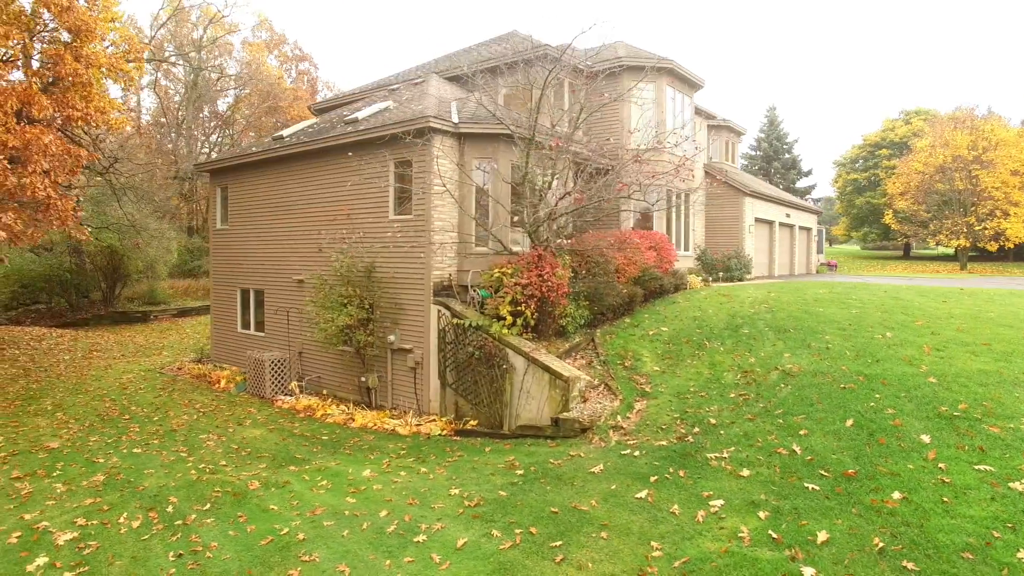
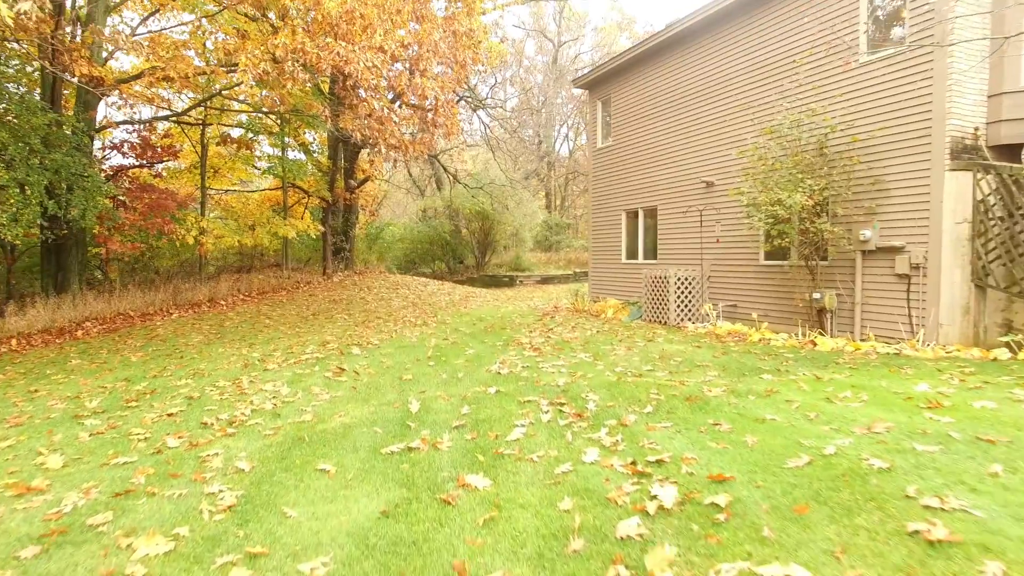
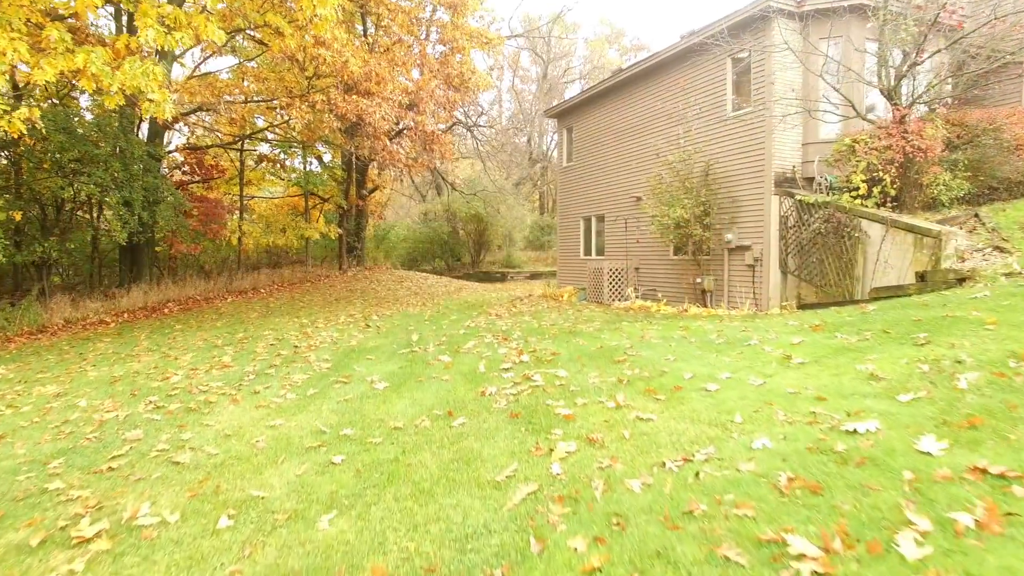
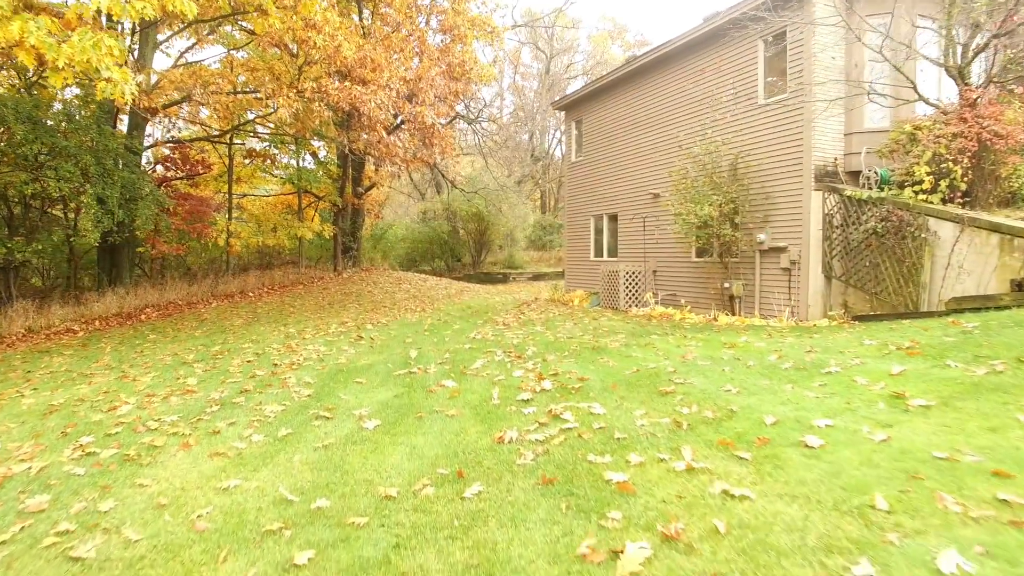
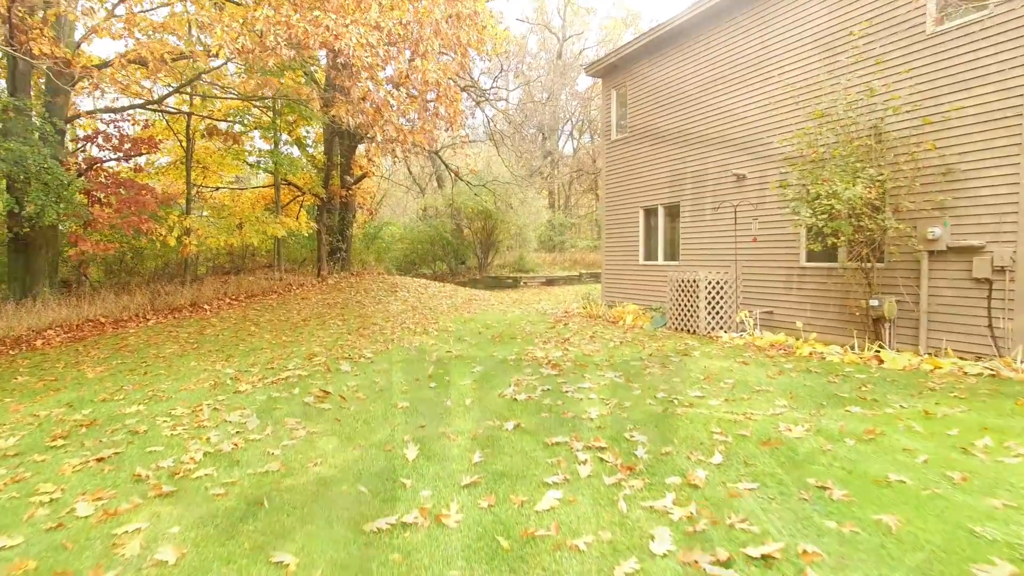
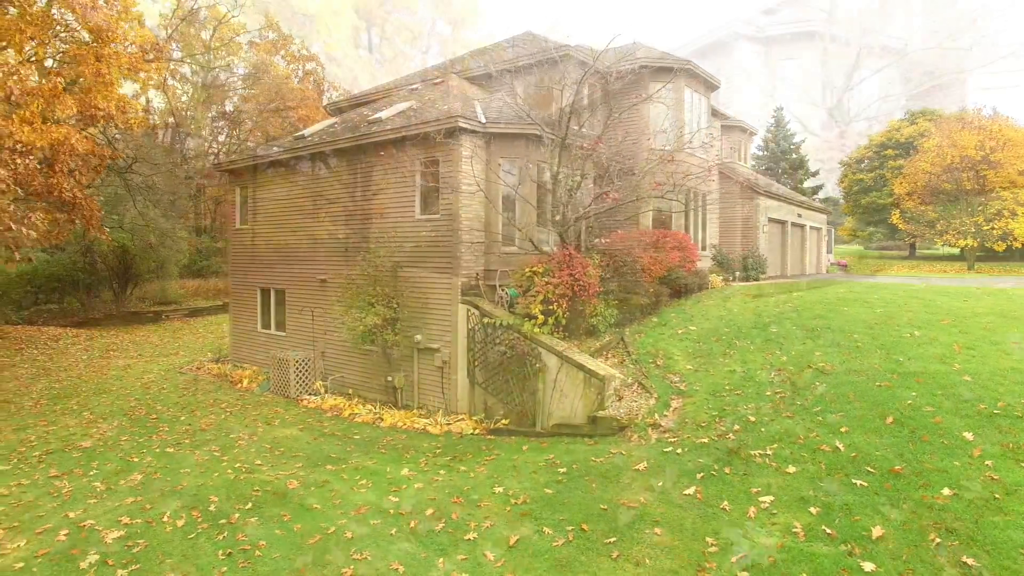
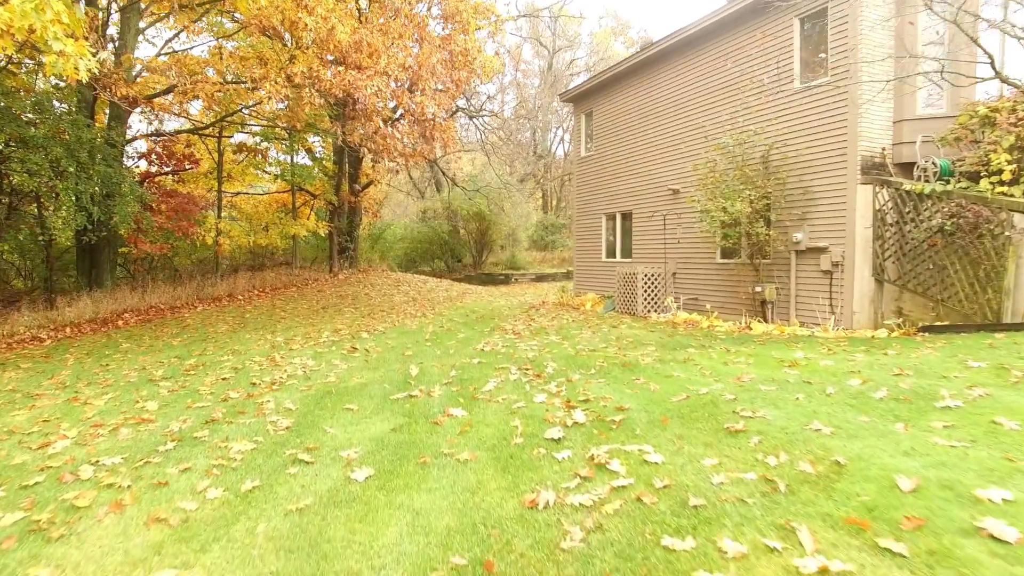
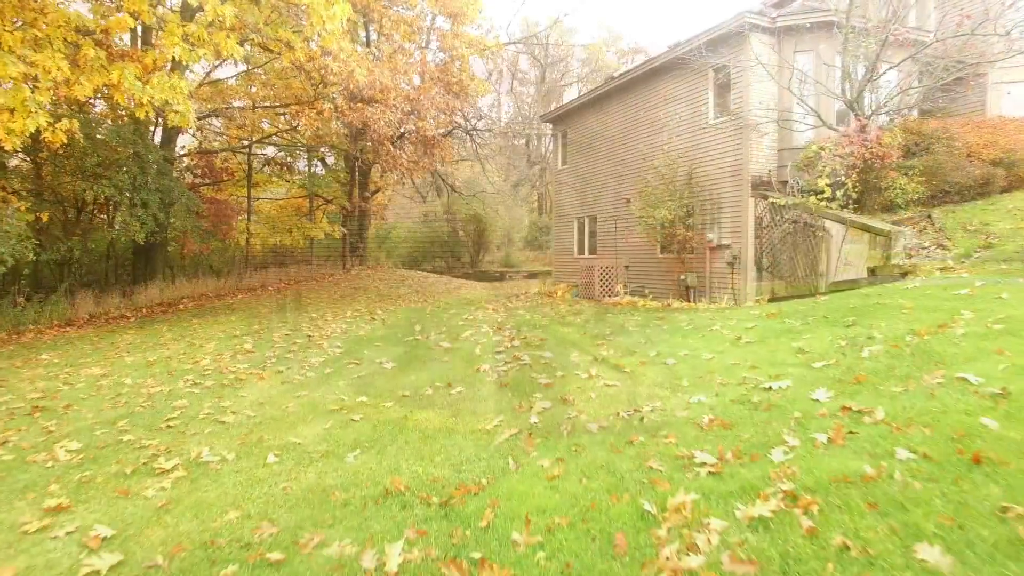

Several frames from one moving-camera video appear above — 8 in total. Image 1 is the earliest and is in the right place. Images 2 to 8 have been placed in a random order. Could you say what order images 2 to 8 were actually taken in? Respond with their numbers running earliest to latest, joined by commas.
6, 8, 3, 4, 7, 2, 5
